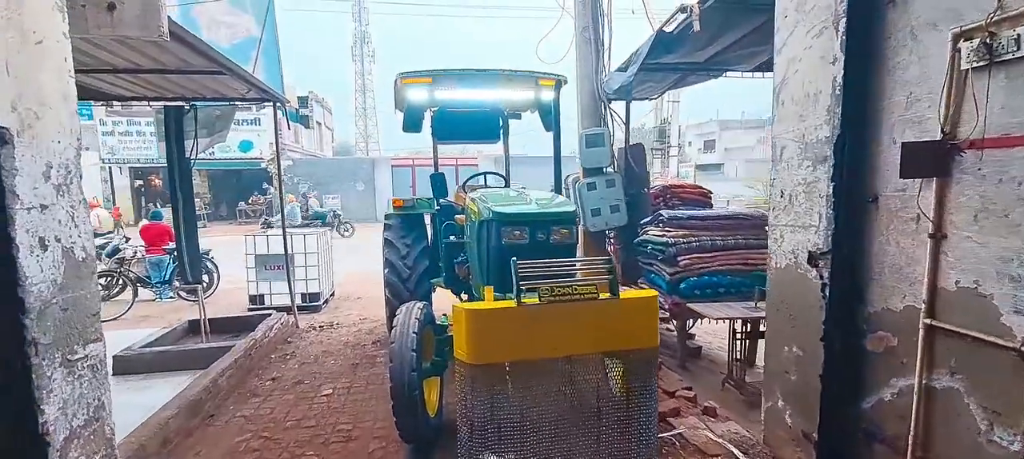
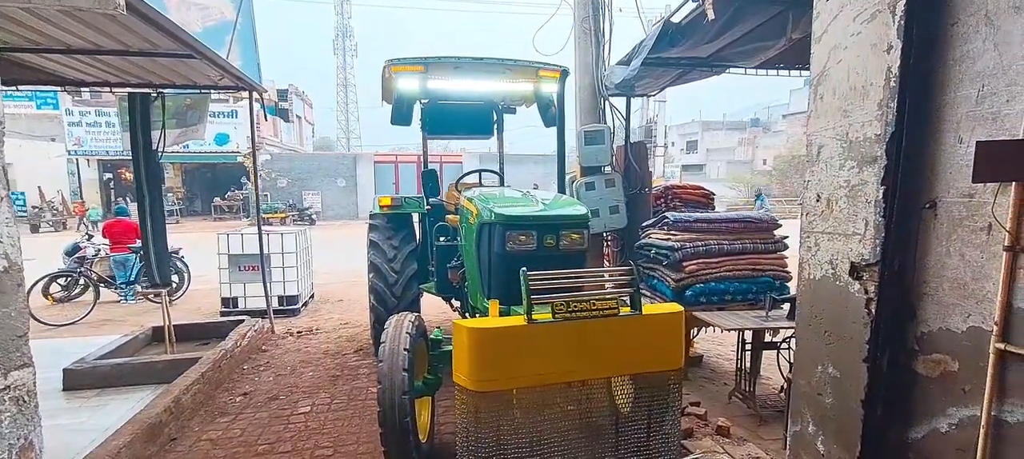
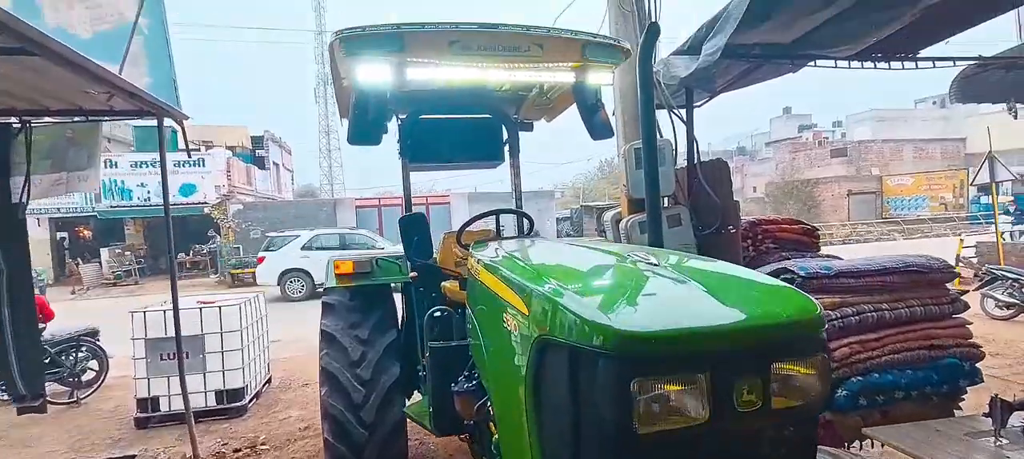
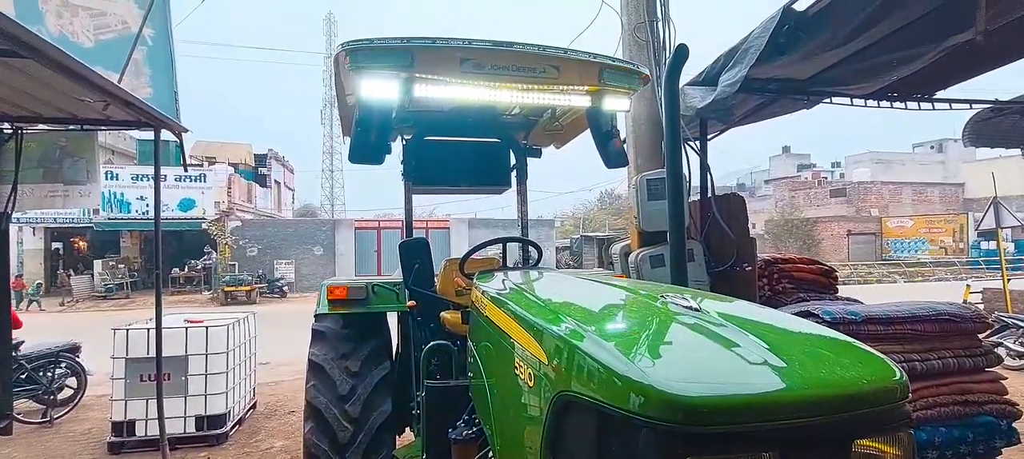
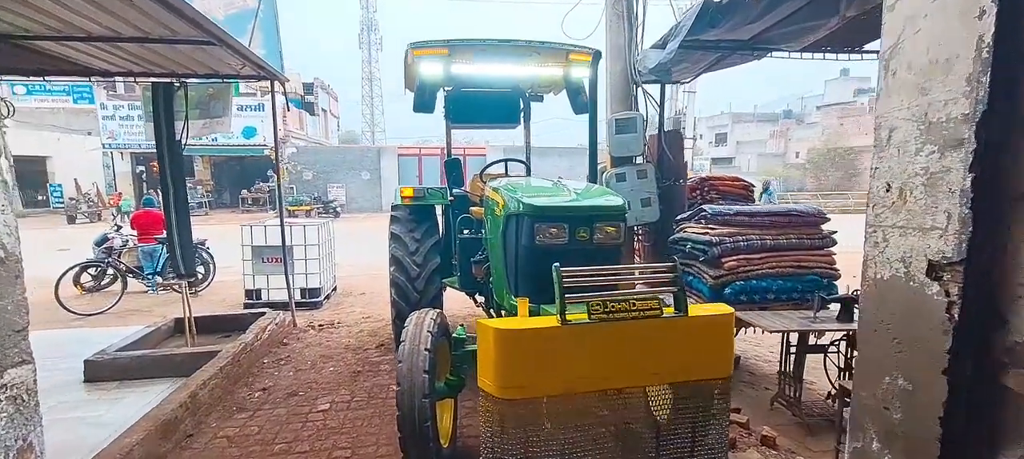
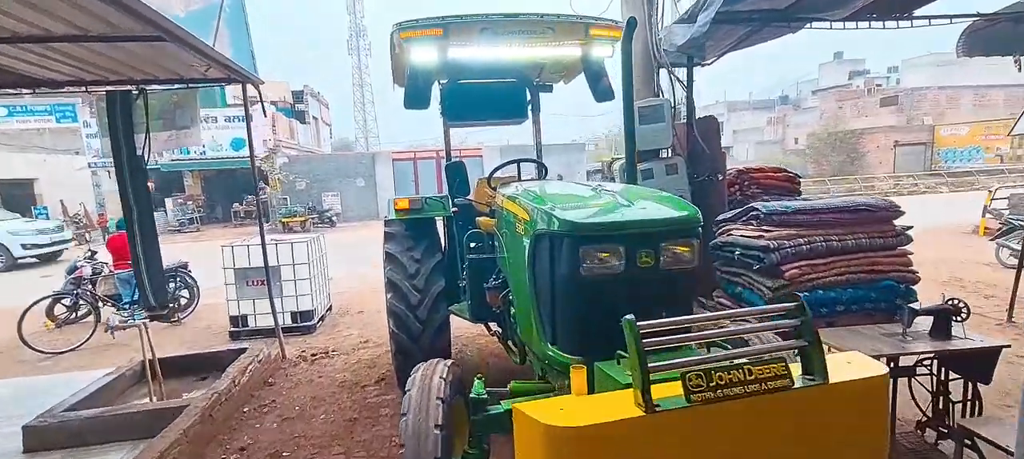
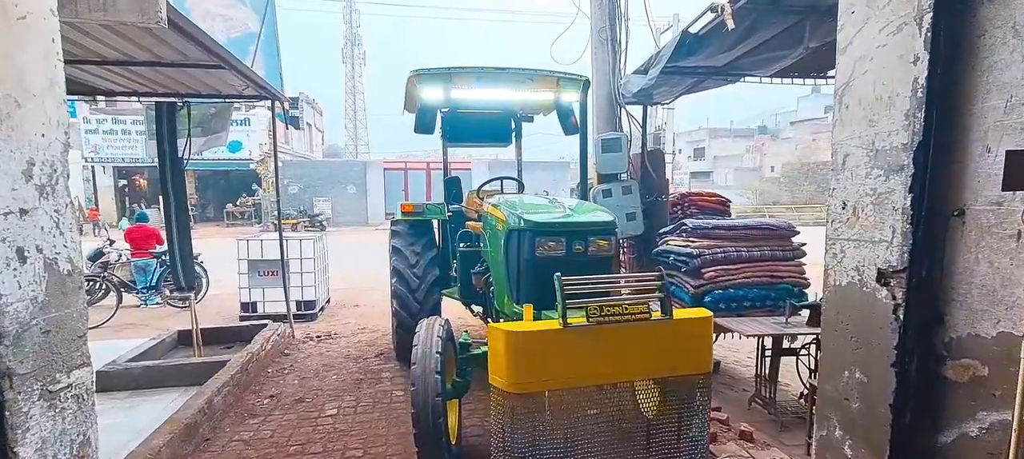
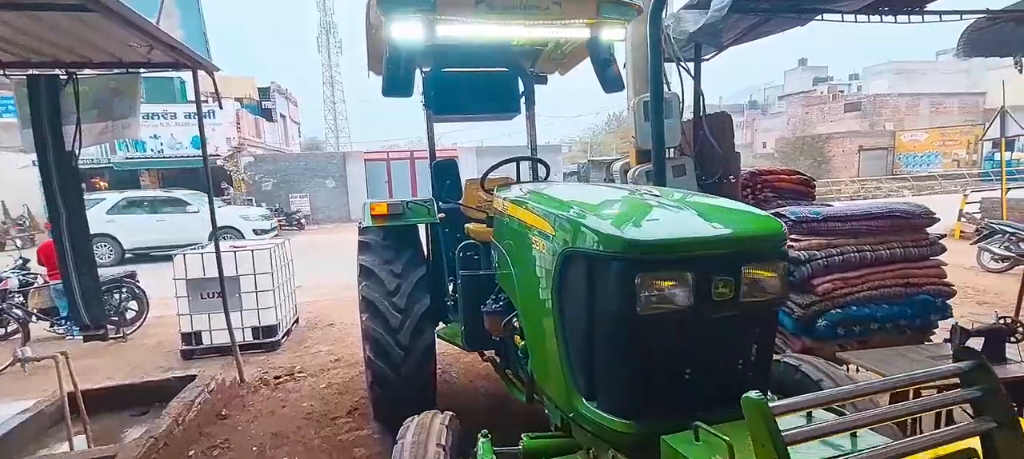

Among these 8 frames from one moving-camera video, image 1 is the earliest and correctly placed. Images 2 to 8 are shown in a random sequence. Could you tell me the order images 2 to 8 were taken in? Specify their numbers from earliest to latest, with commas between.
7, 2, 5, 6, 8, 3, 4
